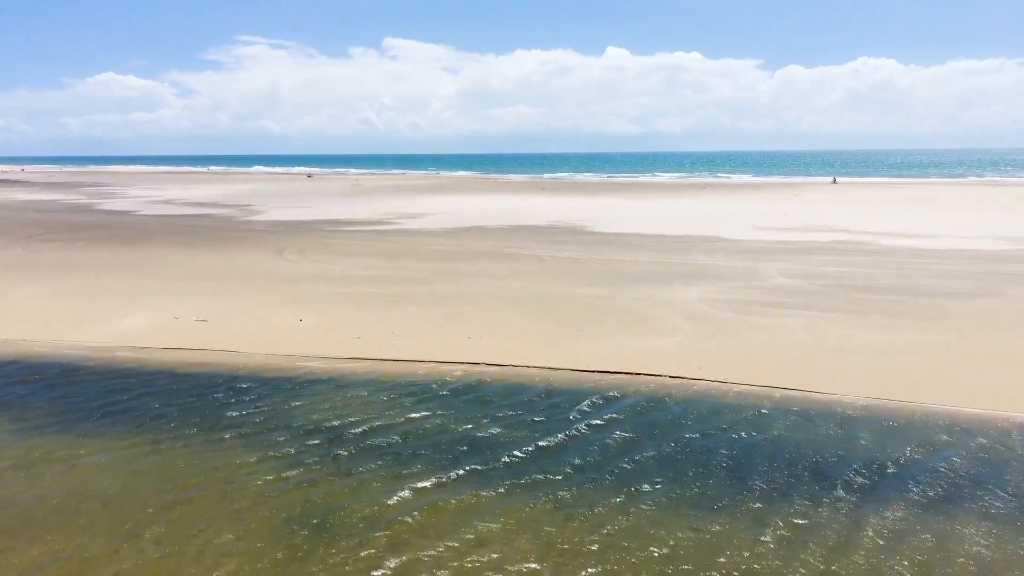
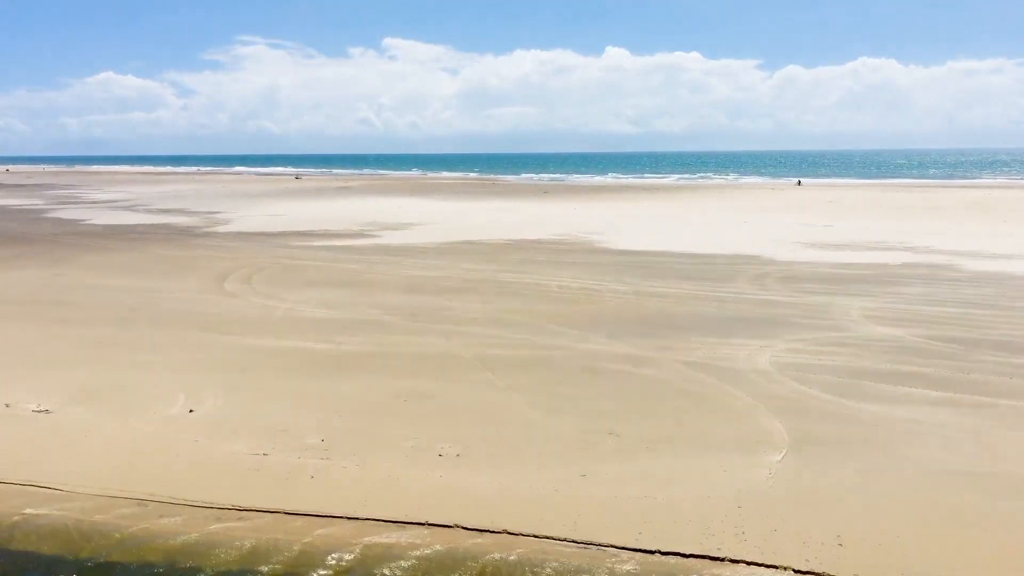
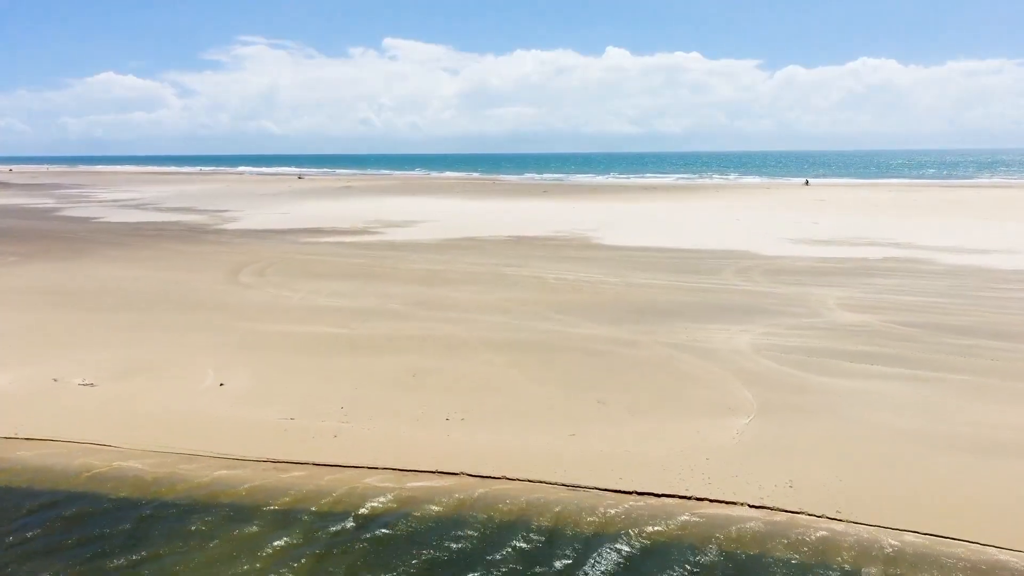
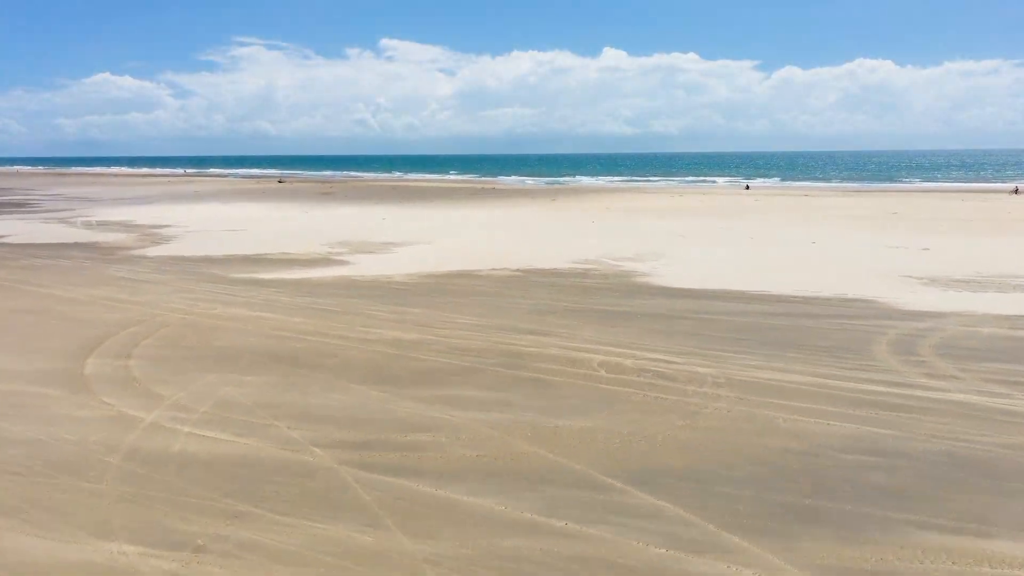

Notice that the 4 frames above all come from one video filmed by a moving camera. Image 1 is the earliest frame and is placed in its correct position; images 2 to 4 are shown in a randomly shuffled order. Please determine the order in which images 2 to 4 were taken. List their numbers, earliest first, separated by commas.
3, 2, 4
